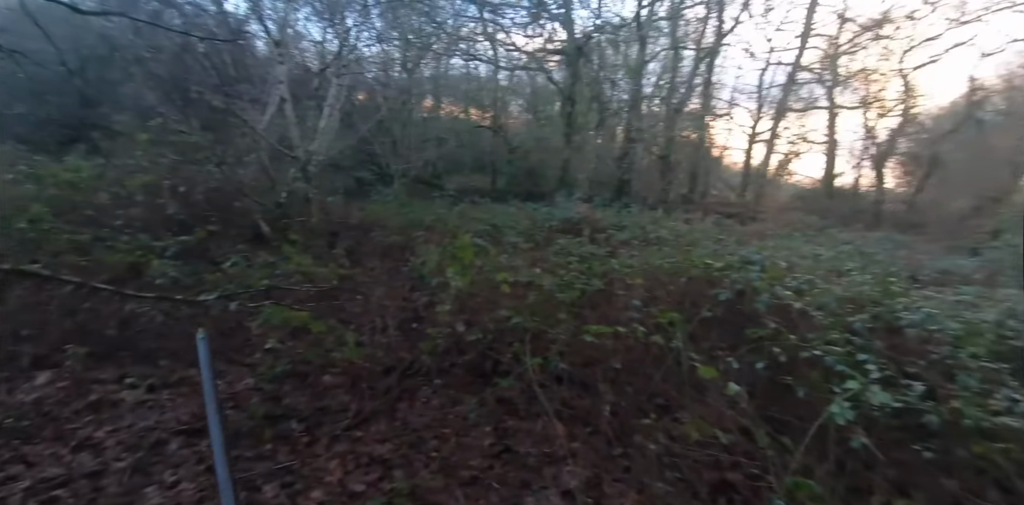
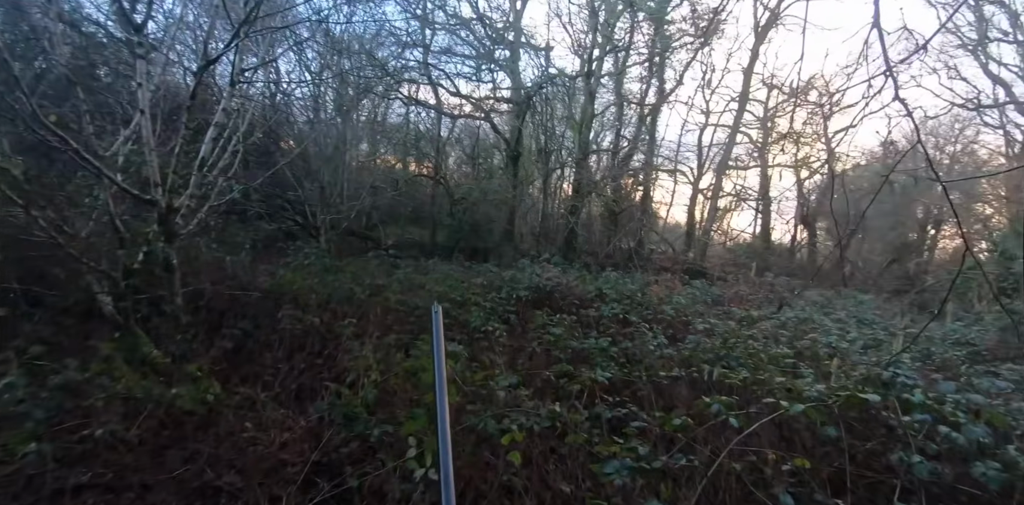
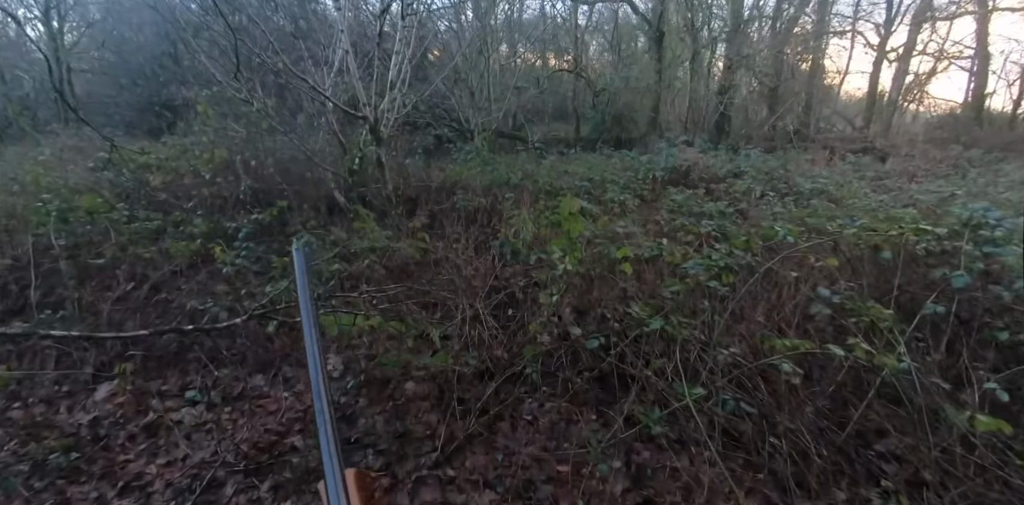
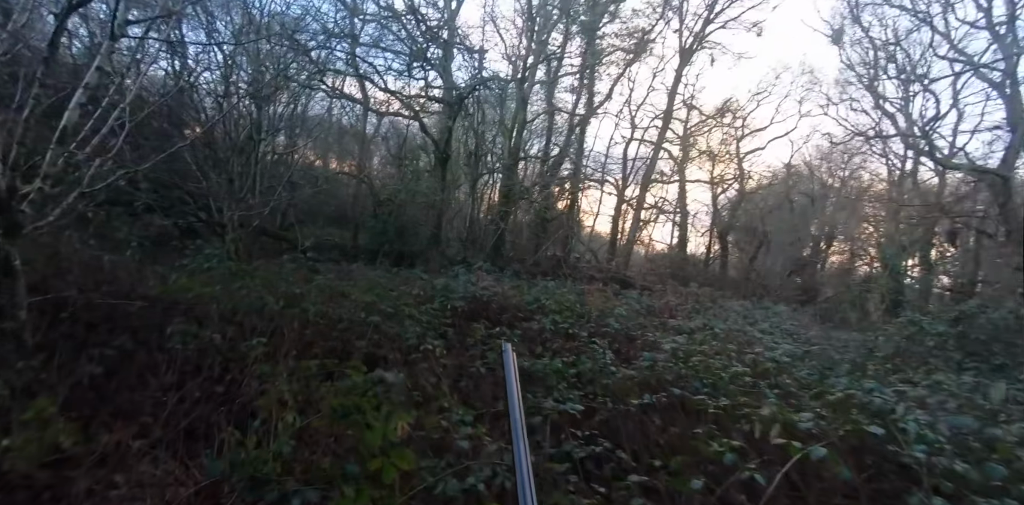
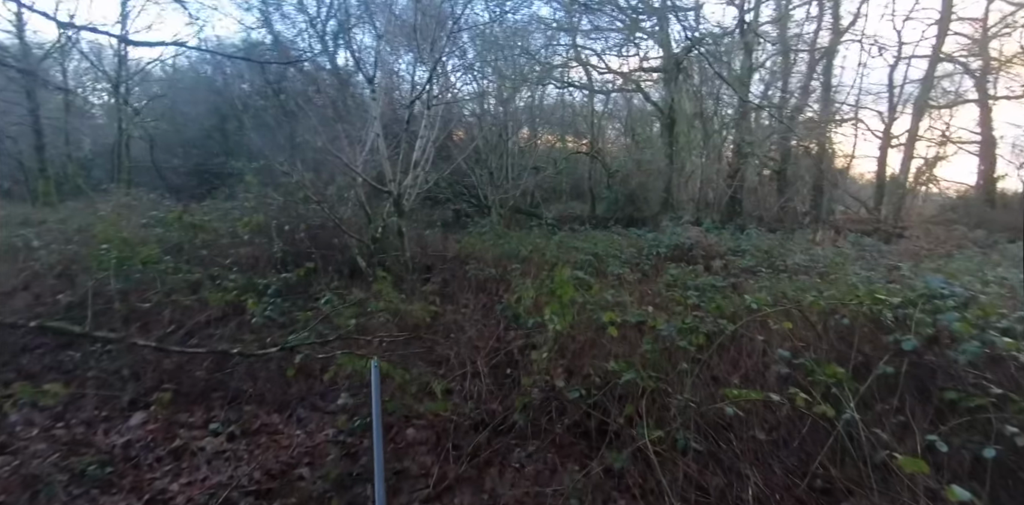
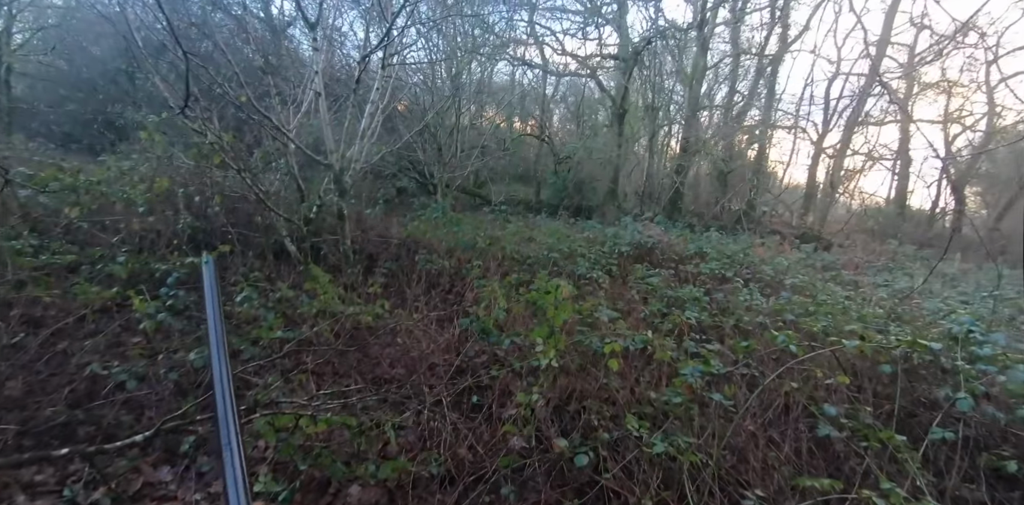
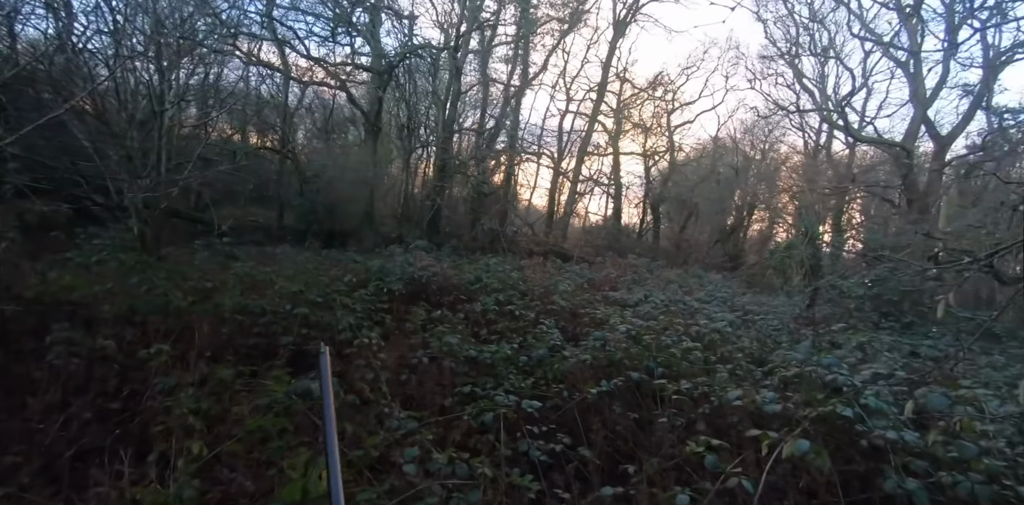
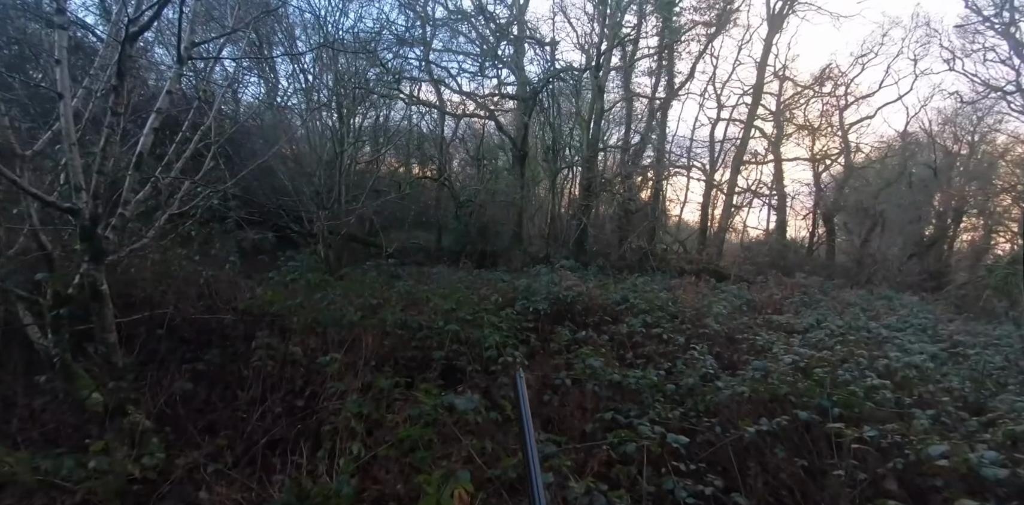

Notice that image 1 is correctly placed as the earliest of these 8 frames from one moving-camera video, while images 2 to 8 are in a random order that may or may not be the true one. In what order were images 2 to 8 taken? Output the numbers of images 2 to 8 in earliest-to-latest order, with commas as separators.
5, 3, 6, 2, 4, 7, 8
